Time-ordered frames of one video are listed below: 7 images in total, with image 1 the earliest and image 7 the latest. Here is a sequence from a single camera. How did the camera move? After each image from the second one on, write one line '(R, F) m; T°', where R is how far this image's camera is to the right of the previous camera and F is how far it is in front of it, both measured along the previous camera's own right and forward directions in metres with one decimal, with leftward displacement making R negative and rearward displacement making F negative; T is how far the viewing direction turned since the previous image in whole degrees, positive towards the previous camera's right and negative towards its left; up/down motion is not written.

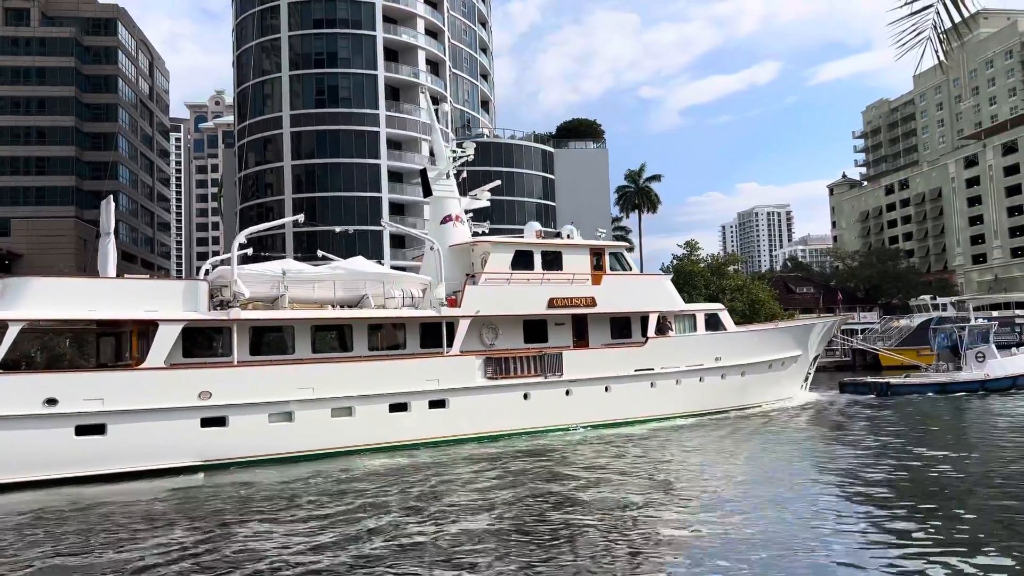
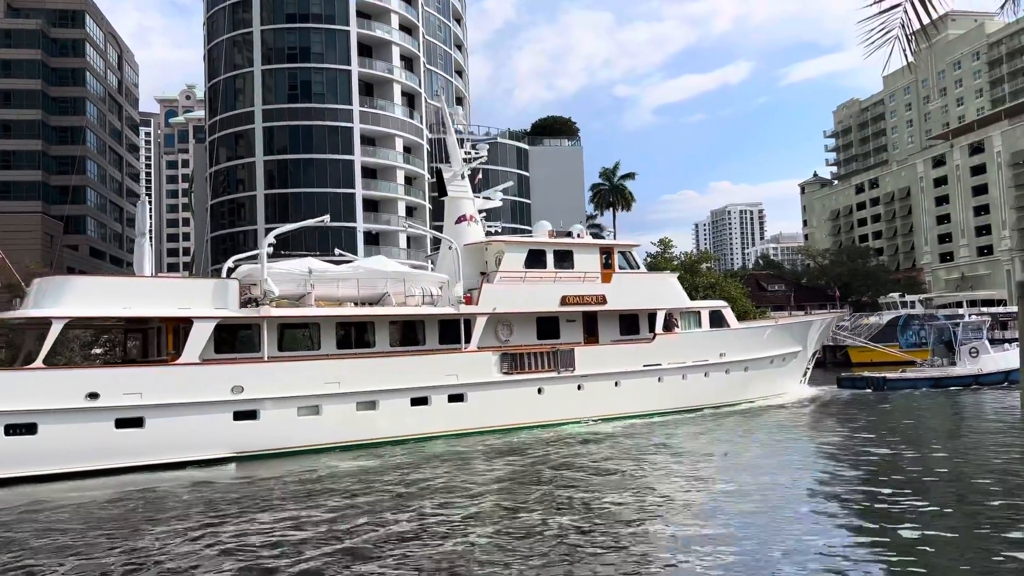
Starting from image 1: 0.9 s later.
(-1.1, -1.0) m; +2°
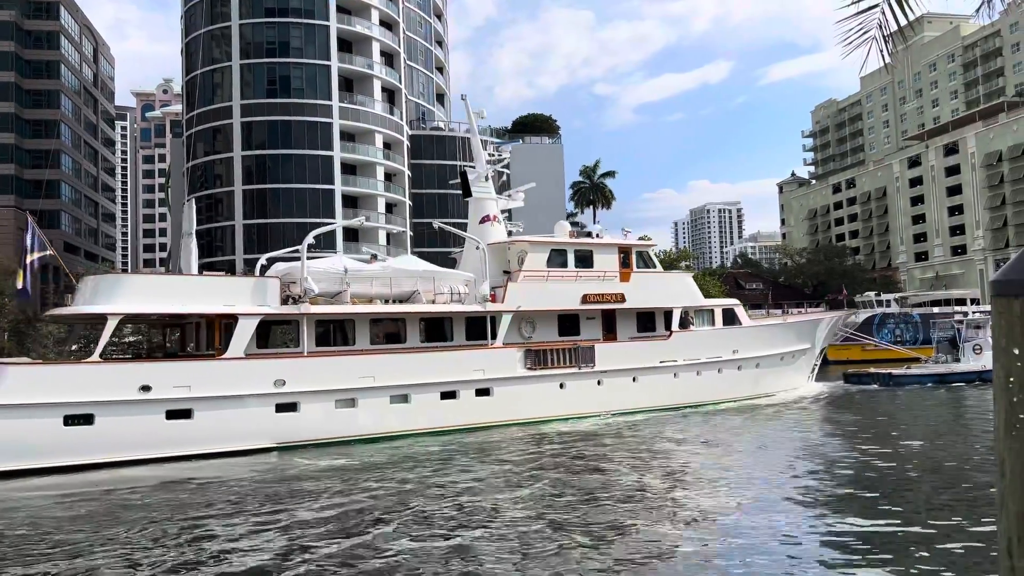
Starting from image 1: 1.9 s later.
(-0.1, +0.3) m; +2°
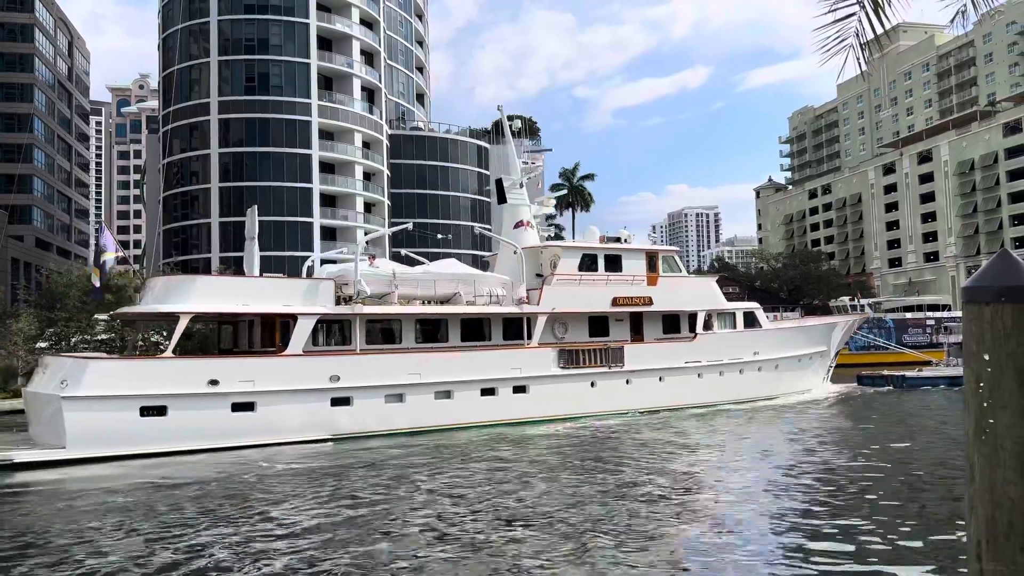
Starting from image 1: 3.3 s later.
(0.0, +0.3) m; +2°
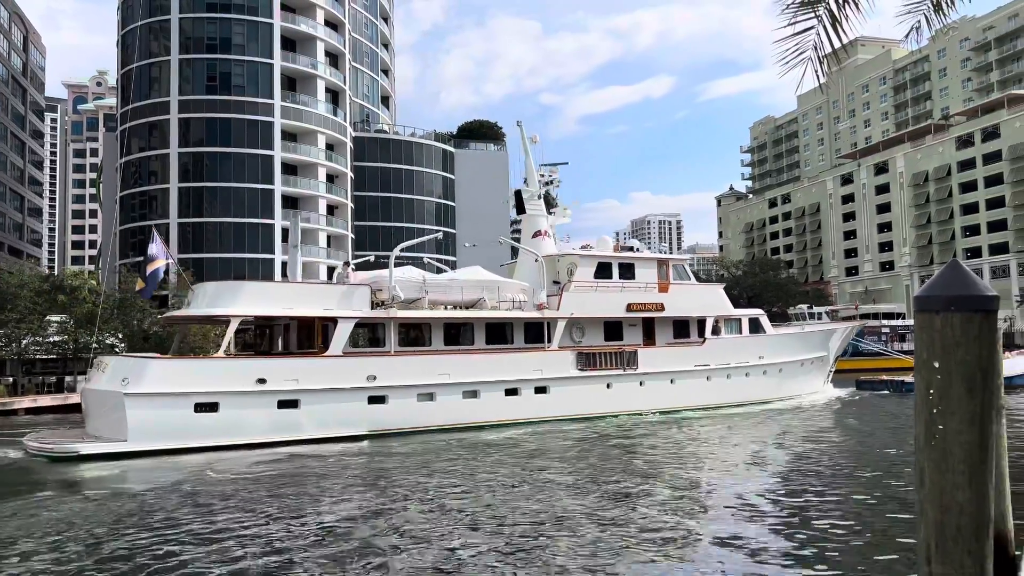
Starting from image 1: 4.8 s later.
(-0.5, -0.1) m; +3°
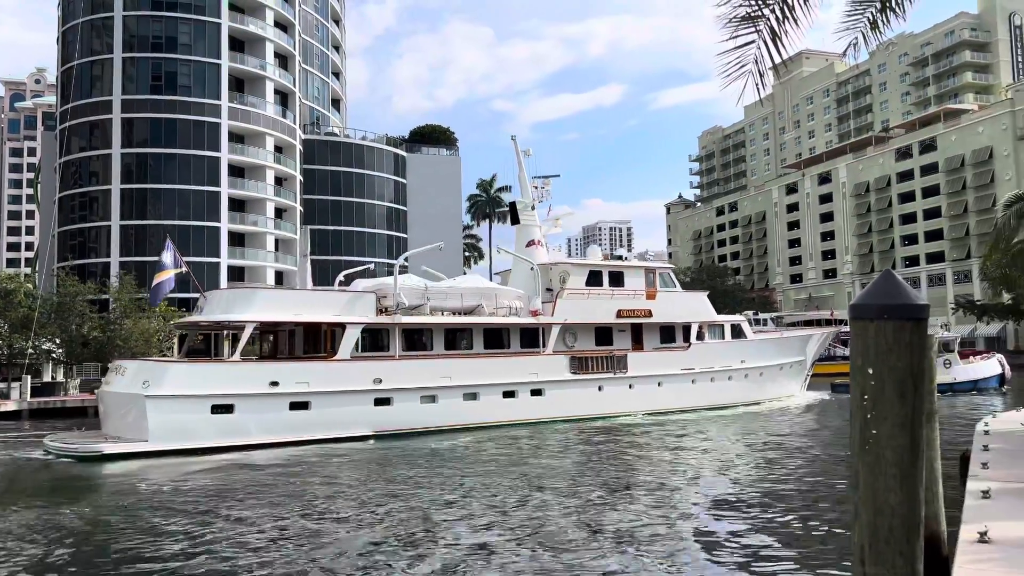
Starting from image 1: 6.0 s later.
(-1.0, -1.2) m; +4°
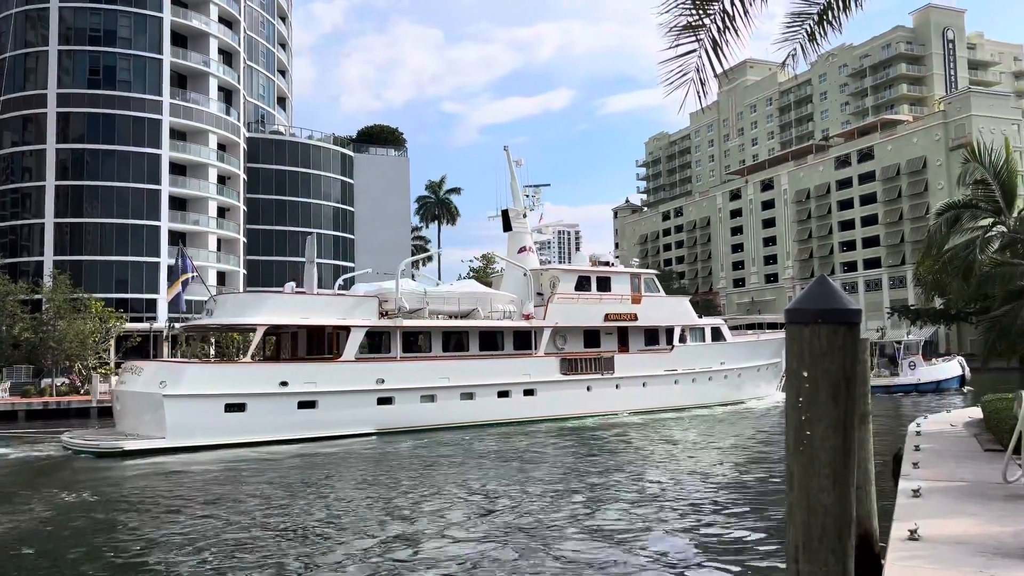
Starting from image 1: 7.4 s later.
(-1.2, -0.9) m; +4°
